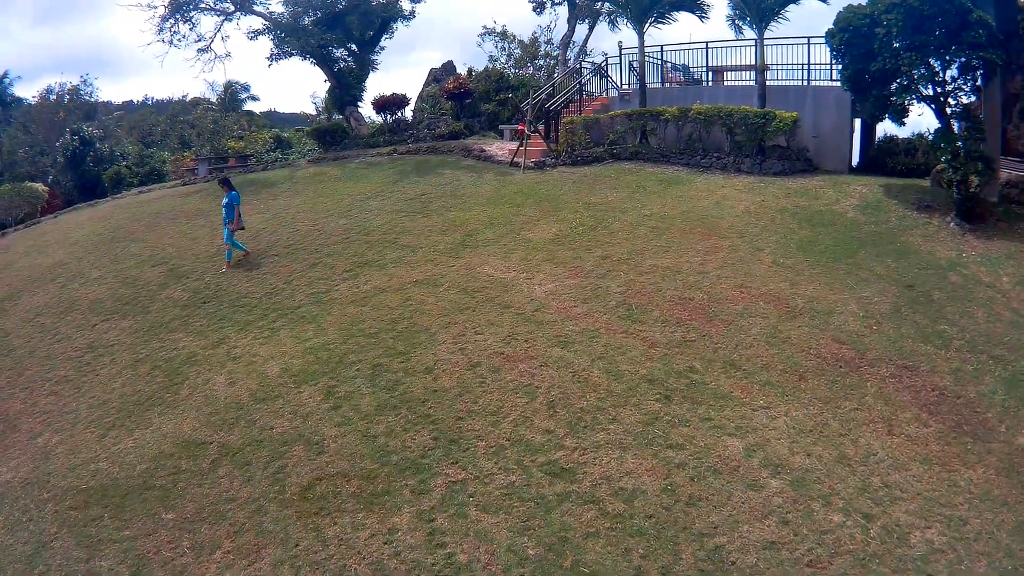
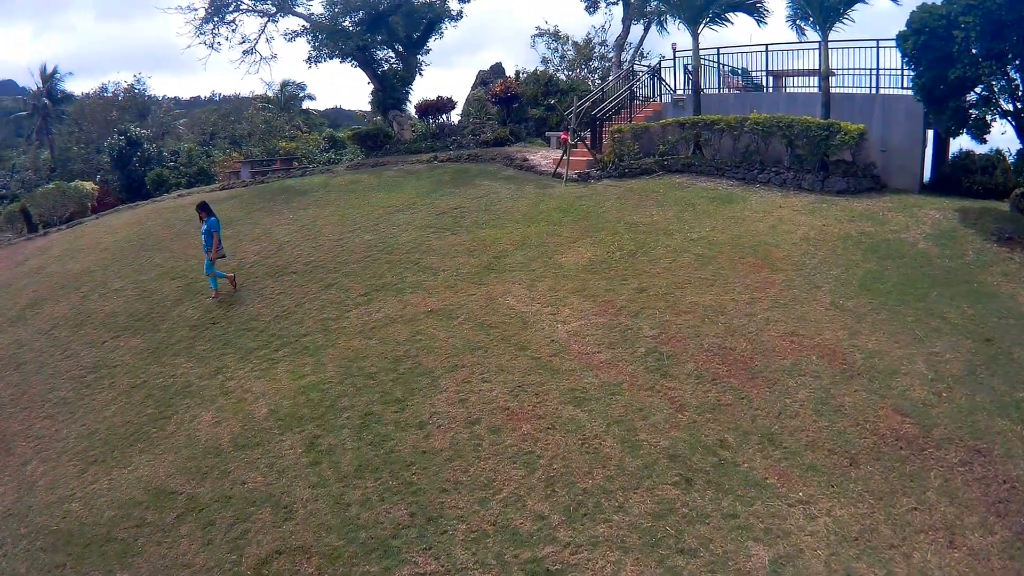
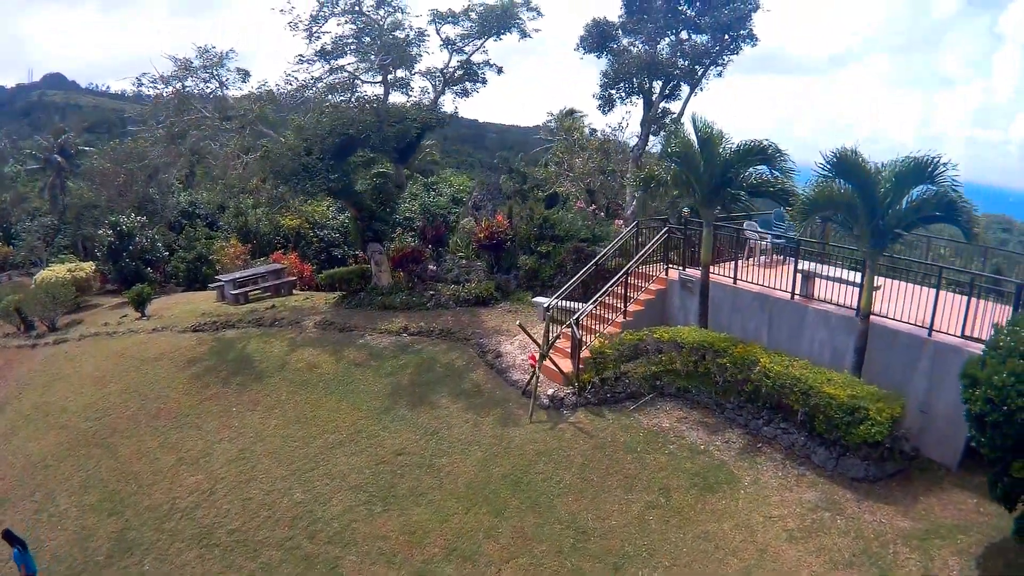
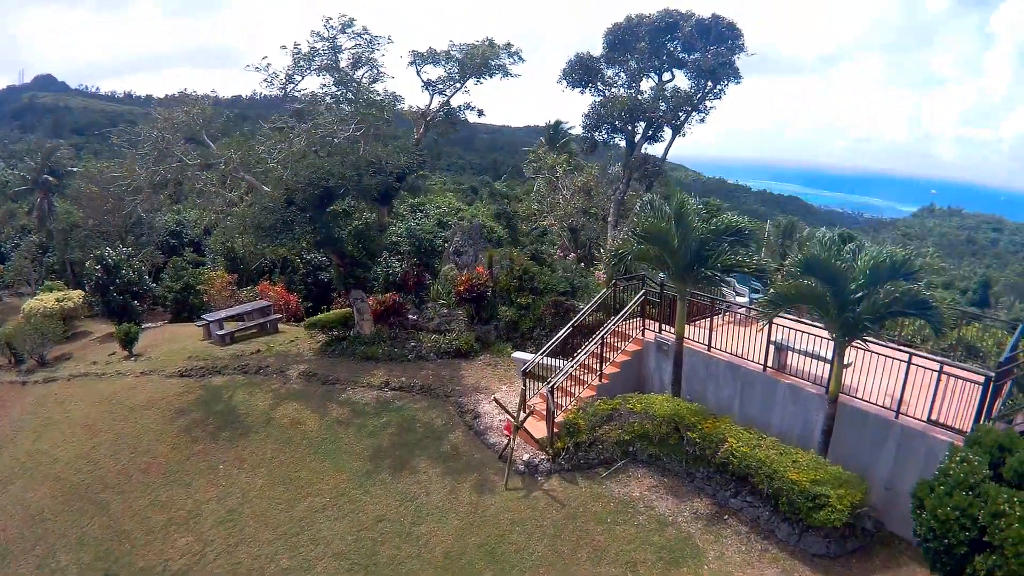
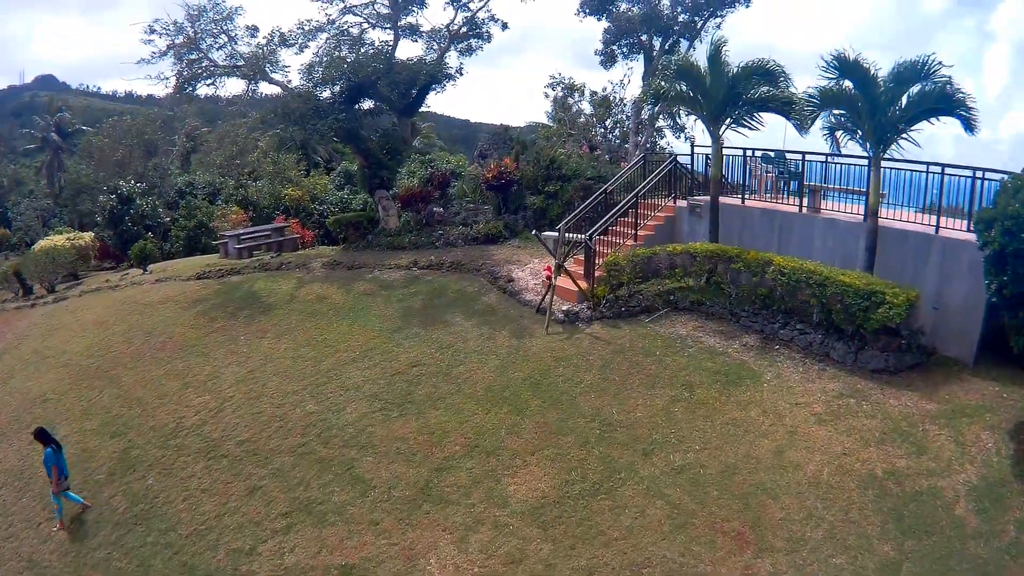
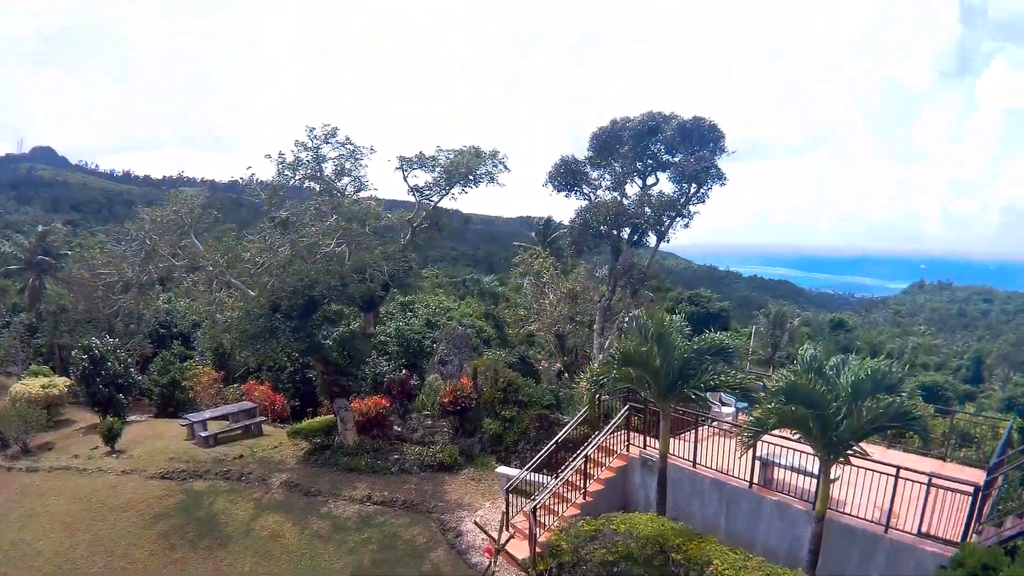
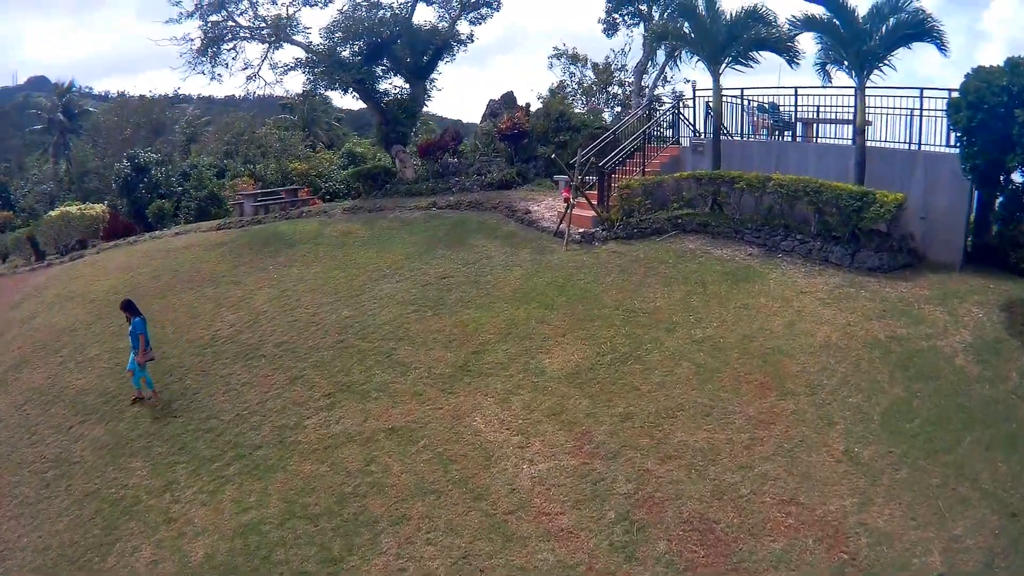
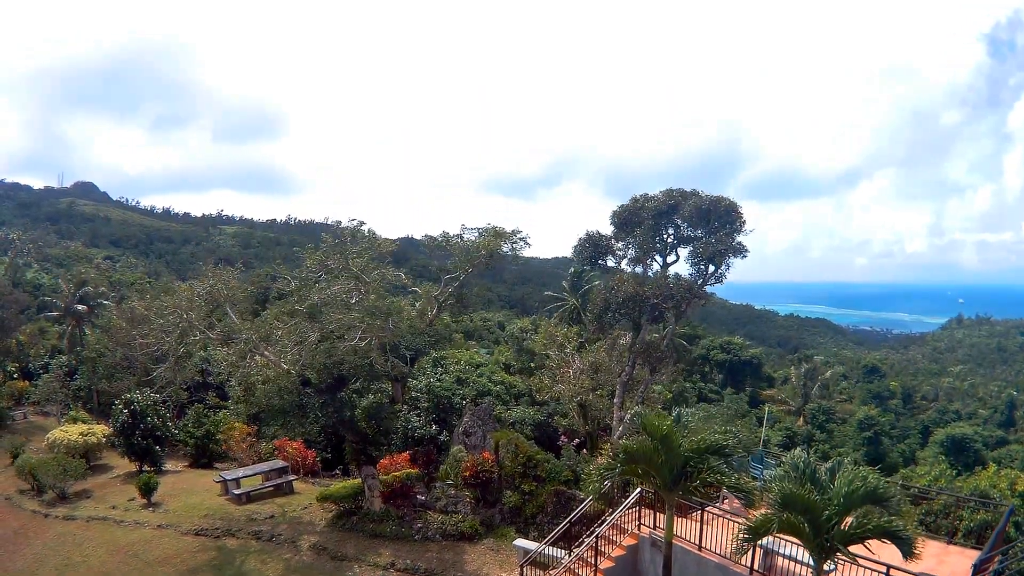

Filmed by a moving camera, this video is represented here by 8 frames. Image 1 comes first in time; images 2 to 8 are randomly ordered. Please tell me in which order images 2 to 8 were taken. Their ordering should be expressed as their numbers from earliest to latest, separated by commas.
2, 7, 5, 3, 4, 6, 8
